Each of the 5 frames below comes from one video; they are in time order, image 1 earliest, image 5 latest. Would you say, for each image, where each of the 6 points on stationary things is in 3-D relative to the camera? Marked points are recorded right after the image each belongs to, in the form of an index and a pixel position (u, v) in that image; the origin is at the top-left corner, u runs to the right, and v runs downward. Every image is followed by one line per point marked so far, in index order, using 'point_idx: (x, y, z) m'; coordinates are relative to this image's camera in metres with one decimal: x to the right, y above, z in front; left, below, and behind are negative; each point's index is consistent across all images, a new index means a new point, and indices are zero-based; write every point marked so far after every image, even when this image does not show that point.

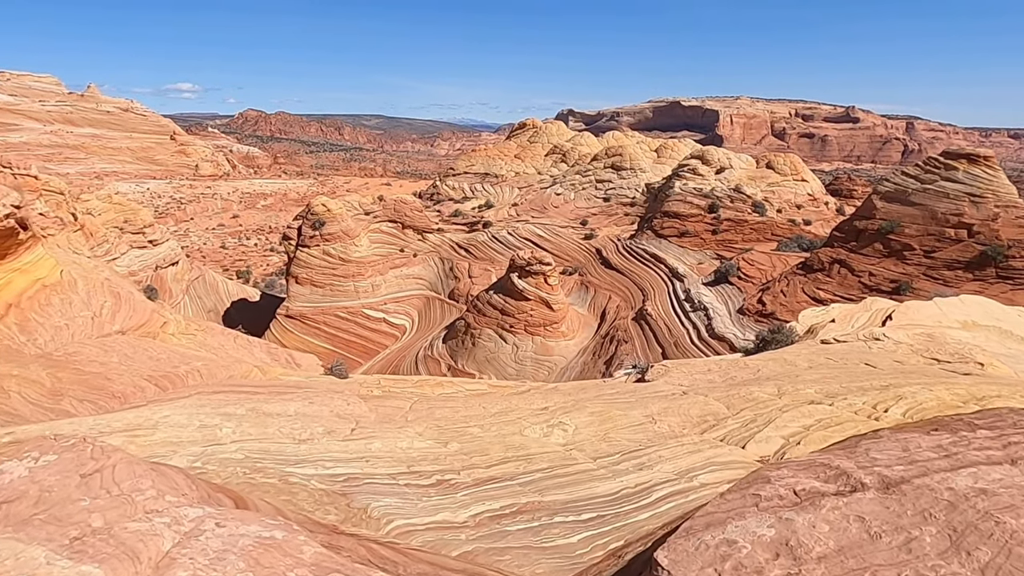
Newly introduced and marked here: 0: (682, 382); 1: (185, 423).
0: (+1.3, -0.7, +4.5) m
1: (-2.0, -0.8, +3.7) m
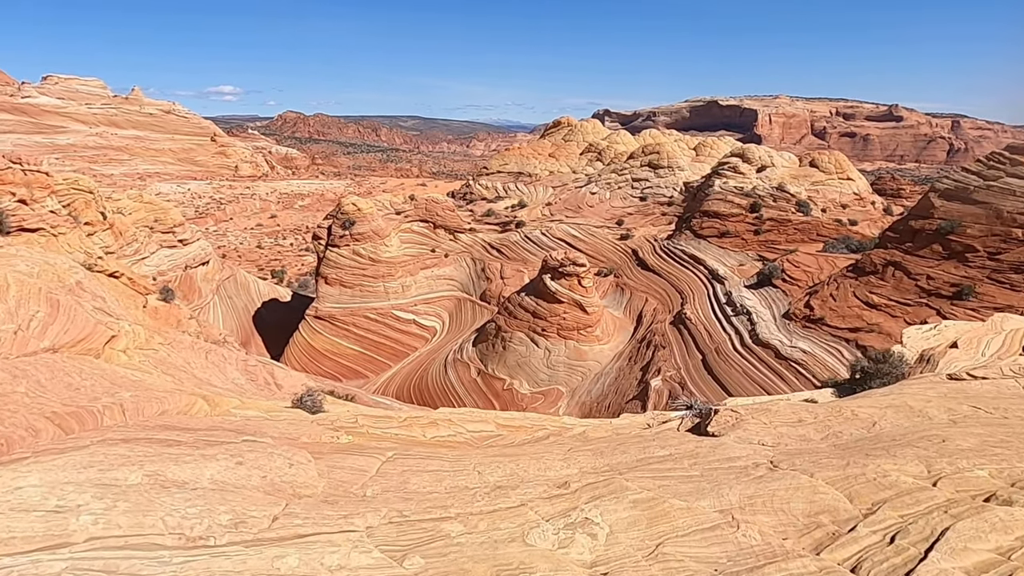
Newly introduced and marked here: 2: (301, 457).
0: (+1.3, -0.8, +3.2) m
1: (-2.0, -0.9, +2.6) m
2: (-1.1, -0.9, +3.3) m
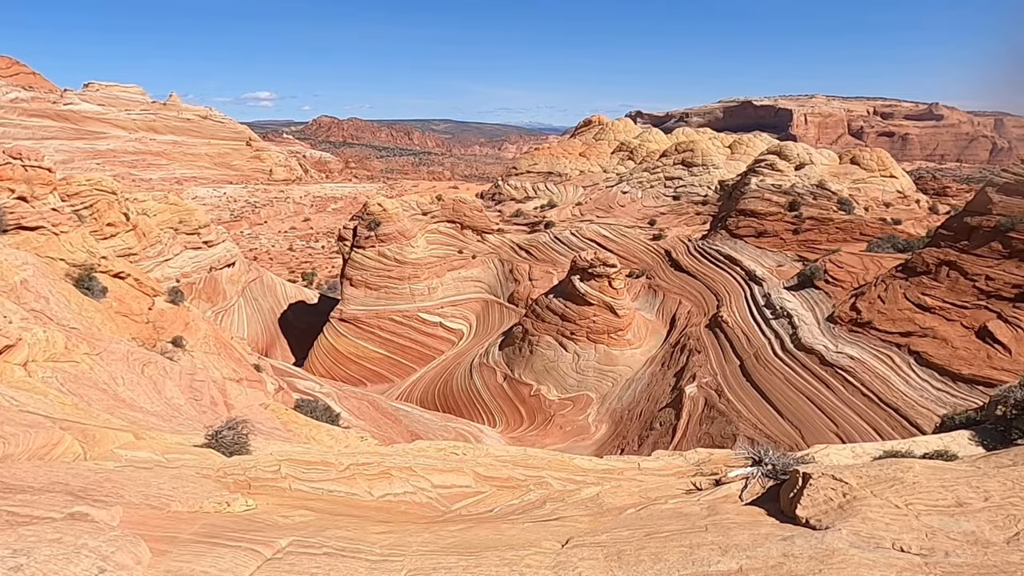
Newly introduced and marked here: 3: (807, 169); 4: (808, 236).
0: (+1.2, -0.8, +1.8) m
1: (-2.2, -0.9, +1.4) m
2: (-1.3, -0.9, +2.0) m
3: (+9.4, +3.9, +19.0) m
4: (+7.6, +1.4, +15.4) m
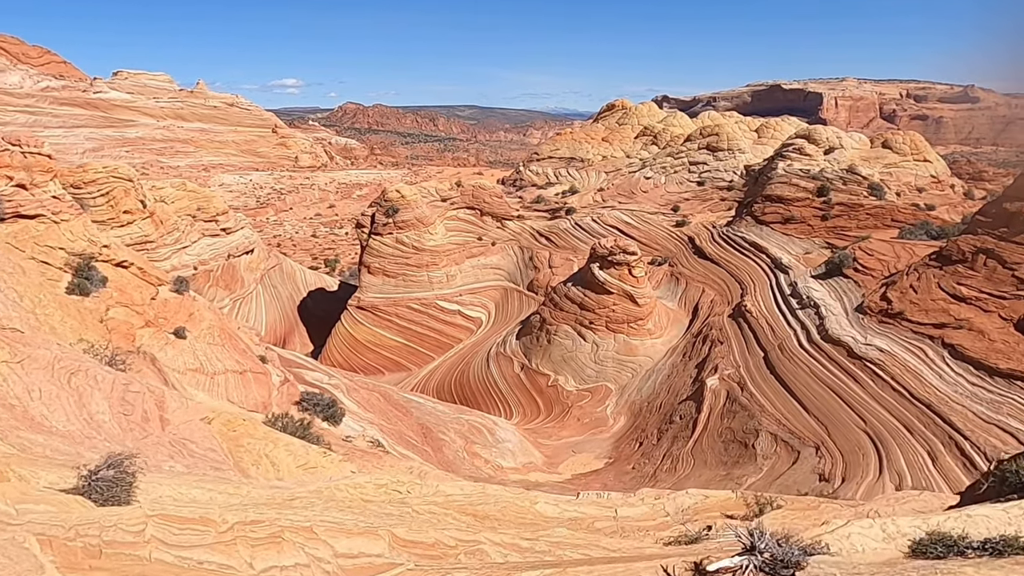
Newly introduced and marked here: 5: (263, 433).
0: (+0.8, -0.9, +1.1) m
1: (-2.6, -1.0, +0.8) m
2: (-1.6, -1.0, +1.4) m
3: (+9.7, +4.1, +17.8) m
4: (+7.9, +1.6, +14.4) m
5: (-2.1, -1.2, +5.1) m
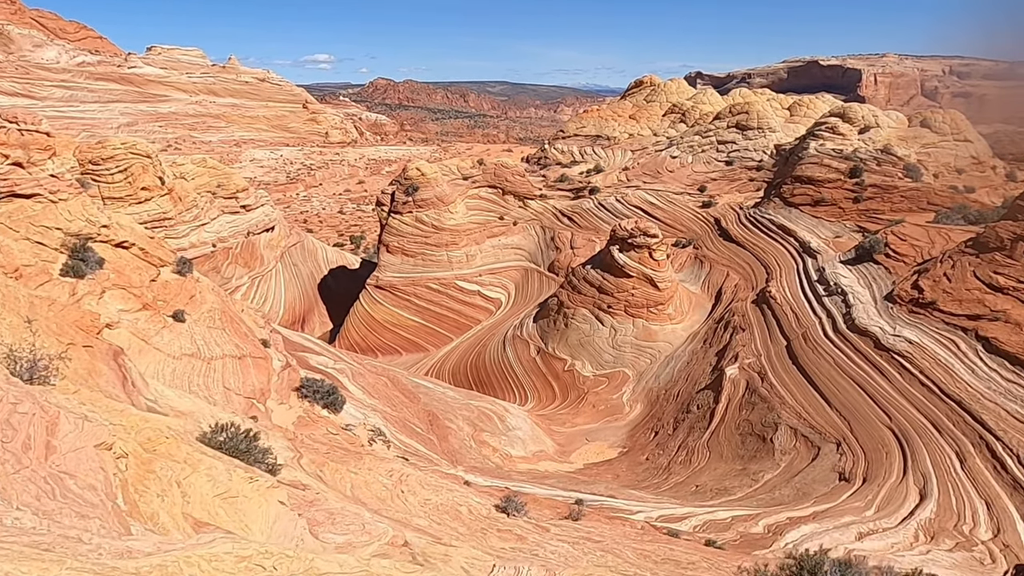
0: (+0.2, -1.1, +0.5) m
1: (-3.2, -1.2, +0.3) m
2: (-2.2, -1.2, +0.9) m
3: (+10.0, +4.3, +16.5) m
4: (+7.9, +1.7, +13.3) m
5: (-2.6, -1.3, +4.6) m
